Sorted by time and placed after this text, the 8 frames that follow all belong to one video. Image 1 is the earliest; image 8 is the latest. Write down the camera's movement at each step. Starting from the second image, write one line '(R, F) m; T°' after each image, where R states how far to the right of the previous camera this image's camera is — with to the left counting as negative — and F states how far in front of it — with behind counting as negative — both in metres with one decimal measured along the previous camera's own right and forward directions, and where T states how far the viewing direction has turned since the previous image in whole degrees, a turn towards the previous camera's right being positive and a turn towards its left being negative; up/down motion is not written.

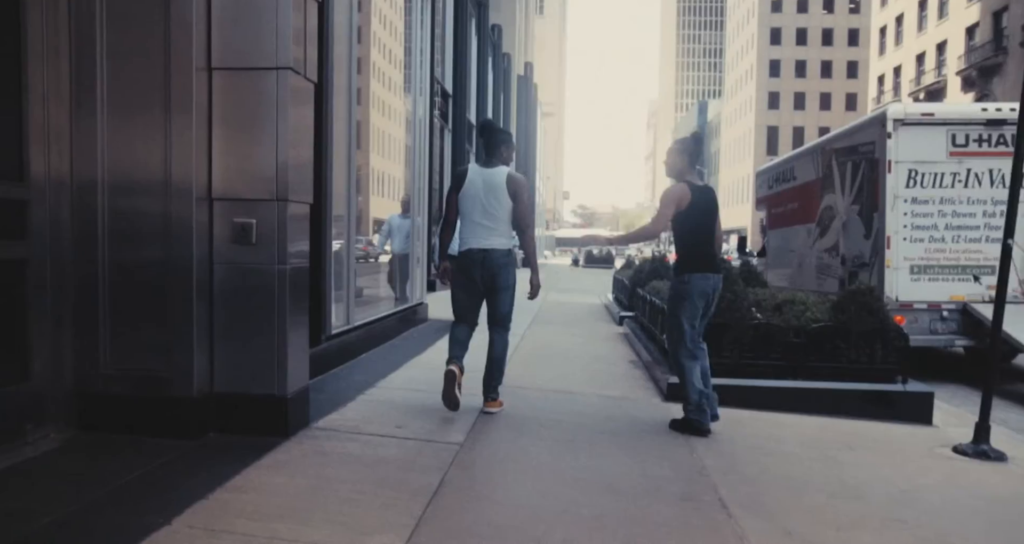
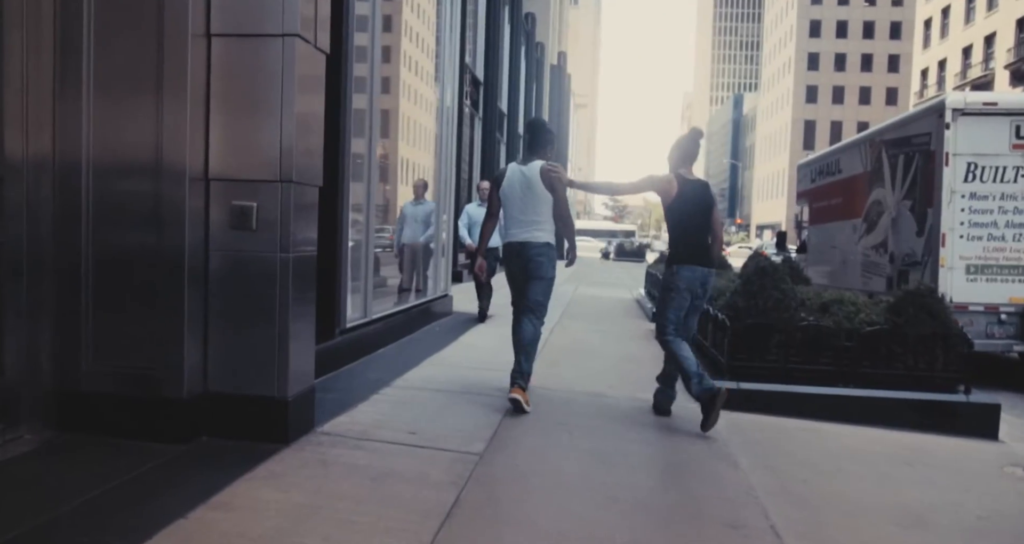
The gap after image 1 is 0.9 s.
(0.0, +0.5) m; -2°
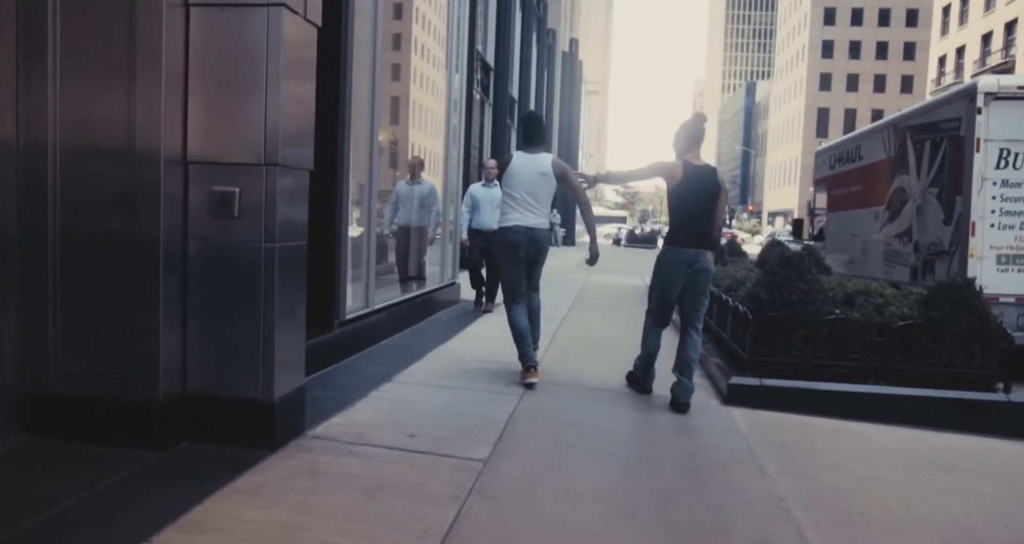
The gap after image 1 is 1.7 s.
(0.0, +0.4) m; -1°
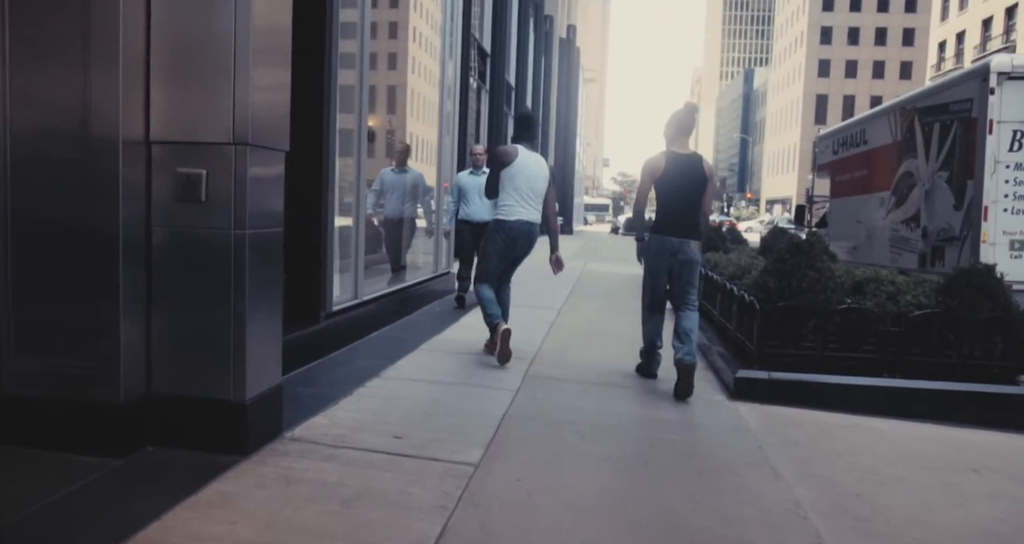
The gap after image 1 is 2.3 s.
(0.0, +0.3) m; 0°
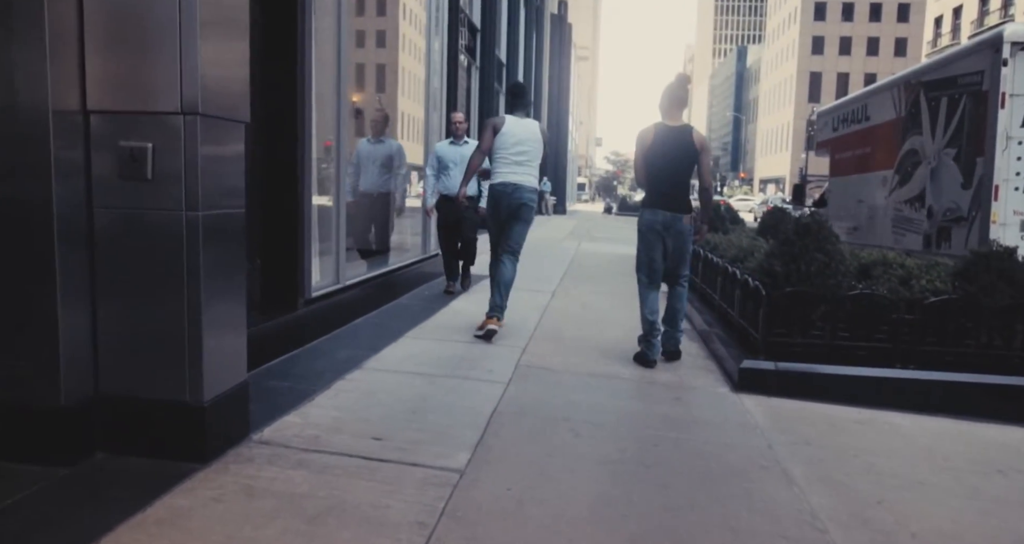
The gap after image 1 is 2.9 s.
(0.0, +0.4) m; +1°
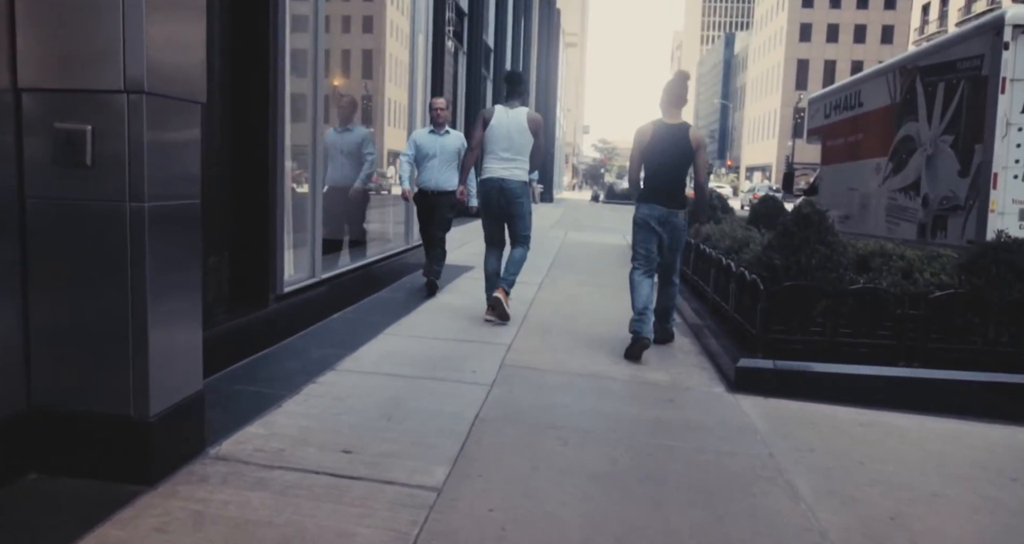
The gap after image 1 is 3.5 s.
(0.0, +0.3) m; +1°
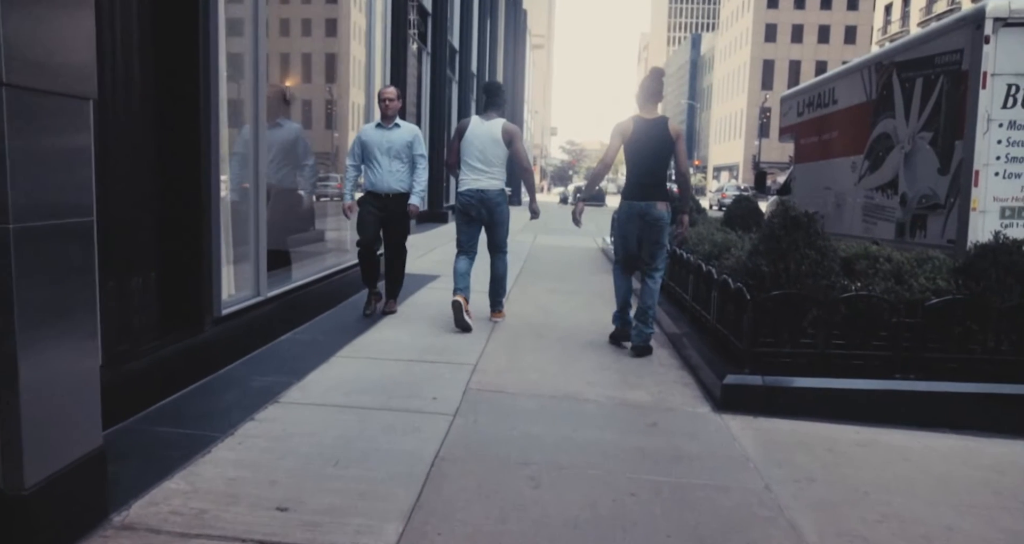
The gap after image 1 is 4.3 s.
(0.0, +0.5) m; +2°
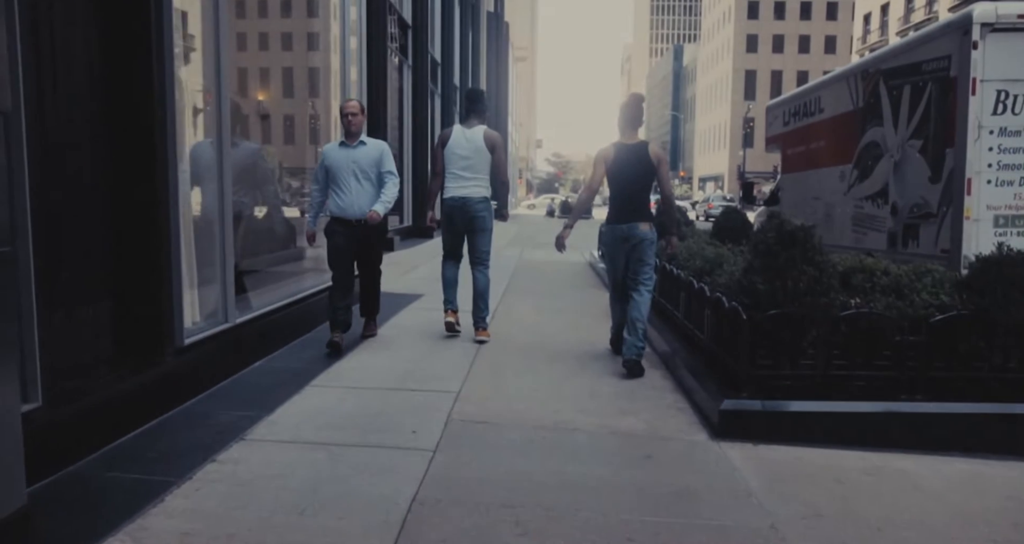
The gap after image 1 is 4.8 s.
(0.0, +0.3) m; +1°
